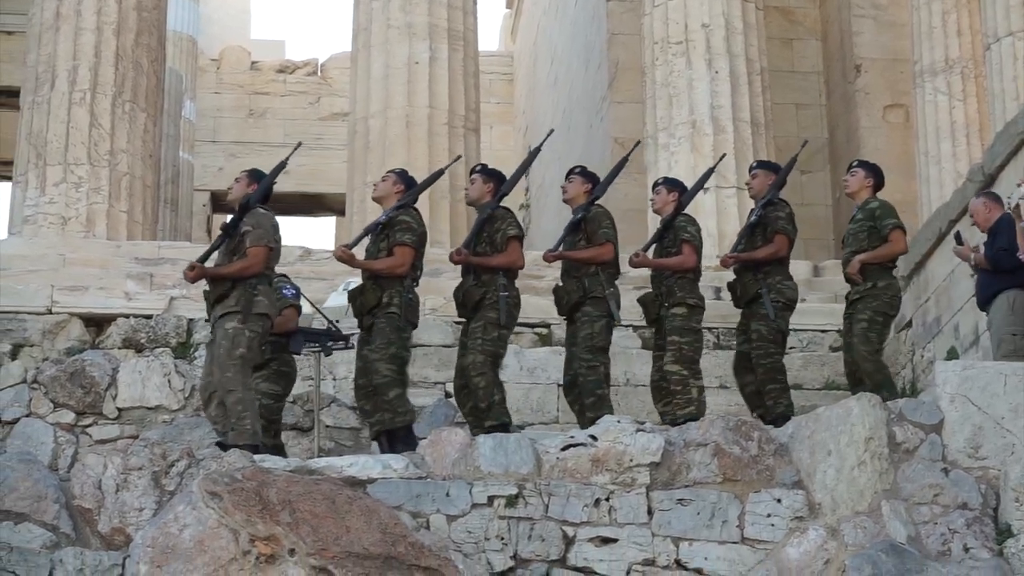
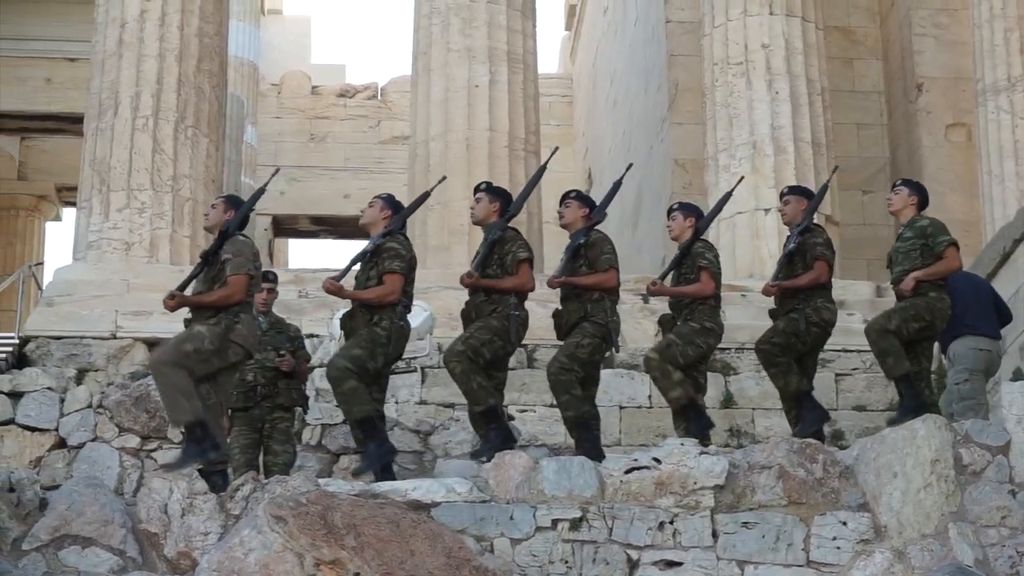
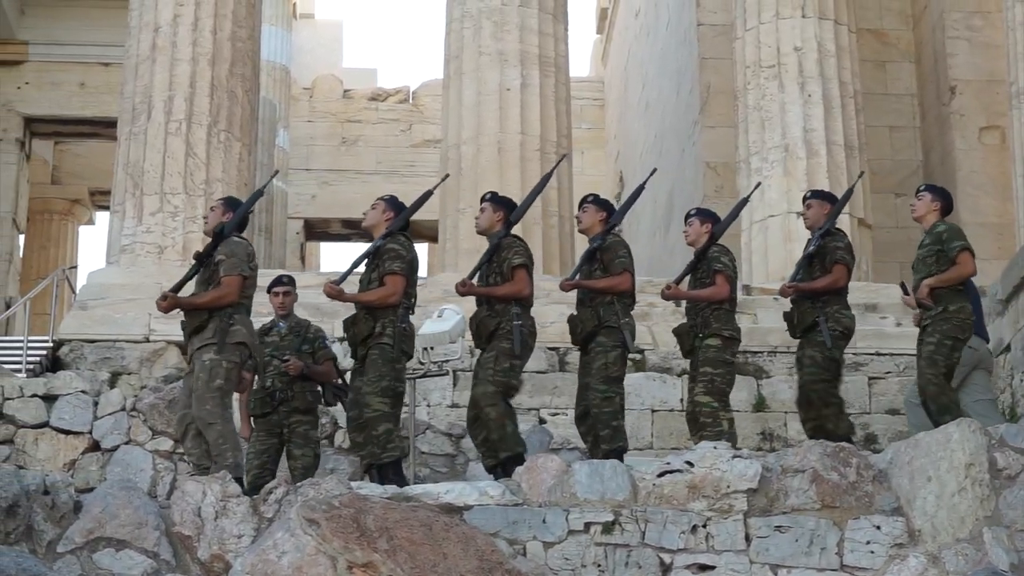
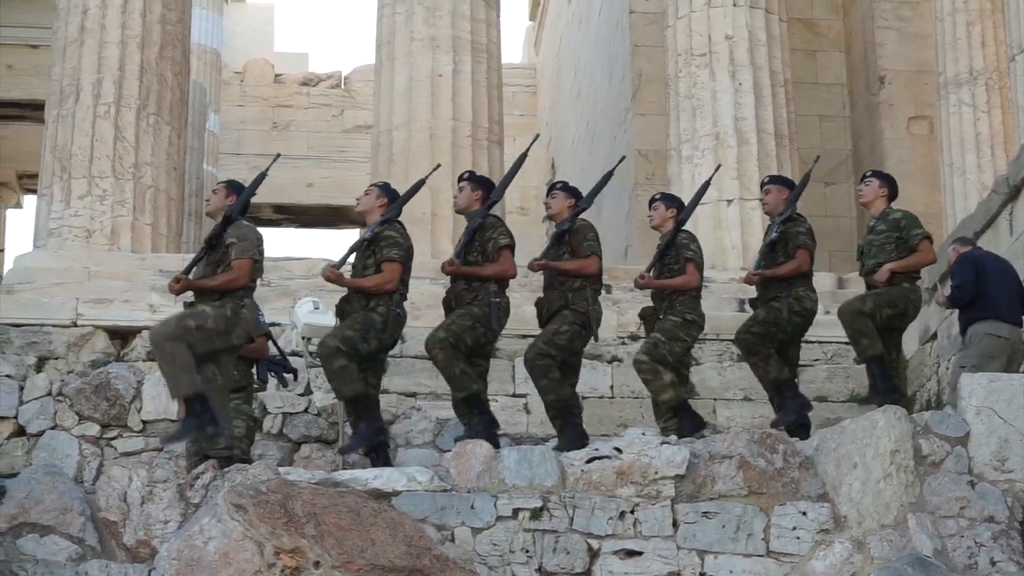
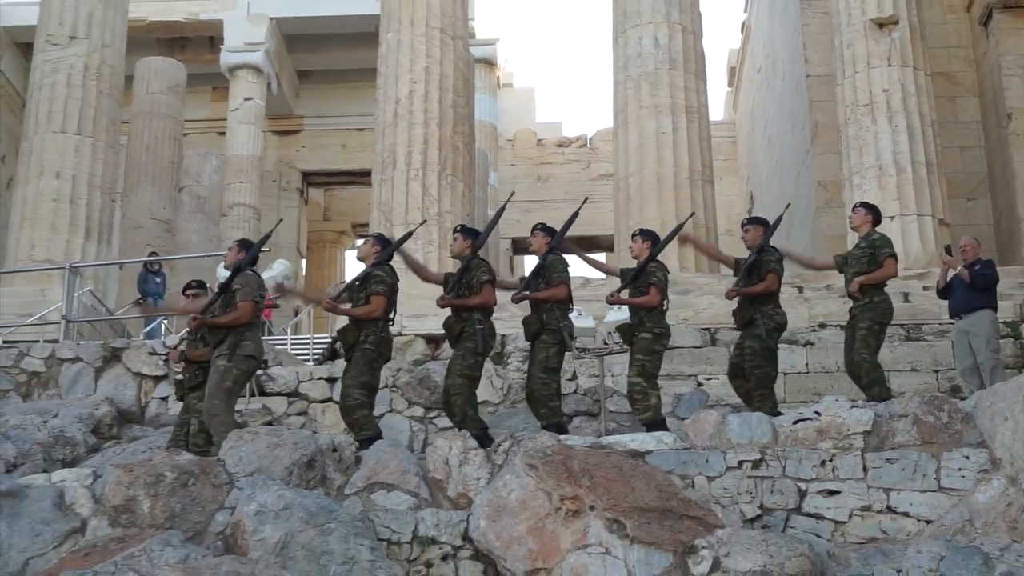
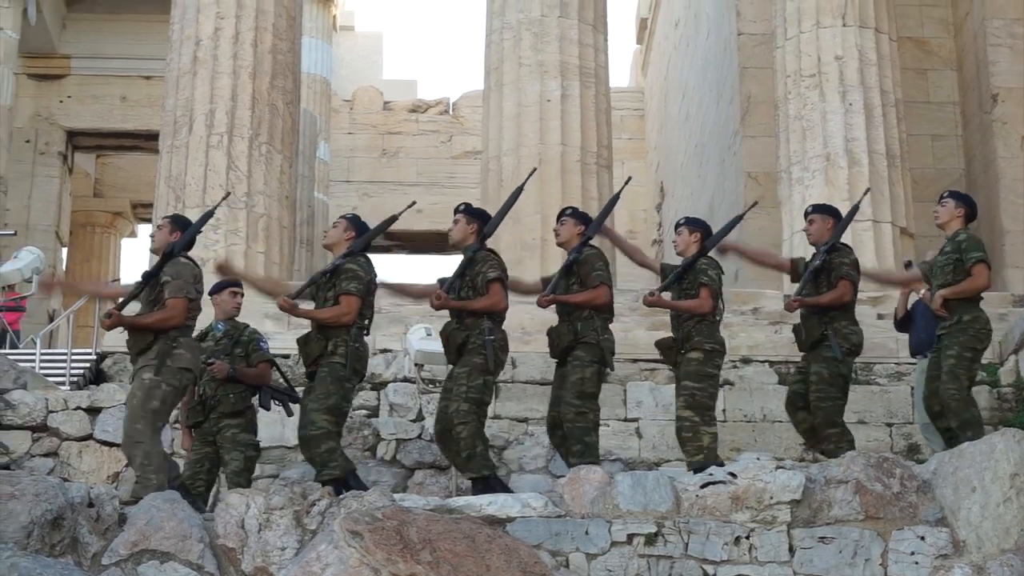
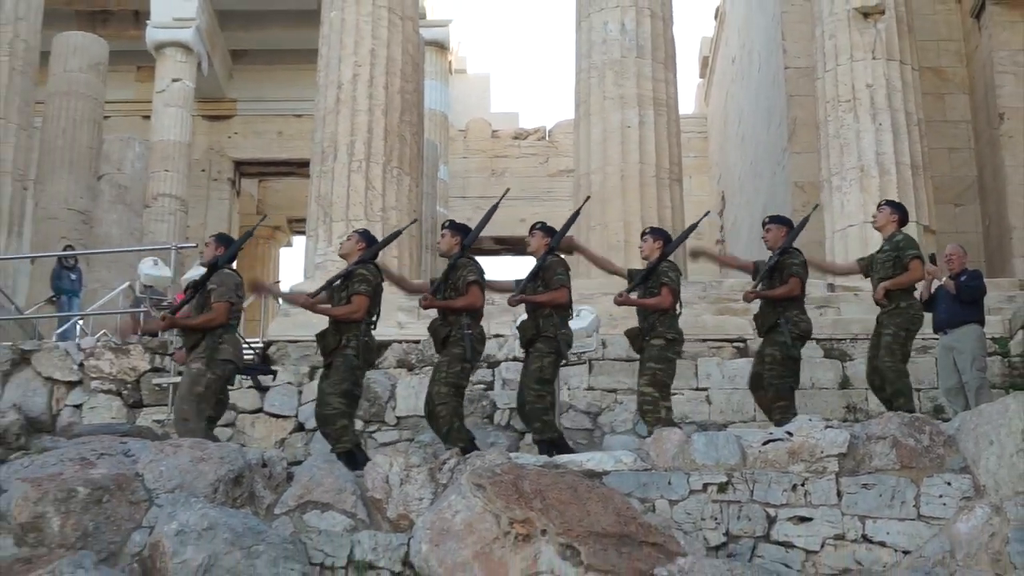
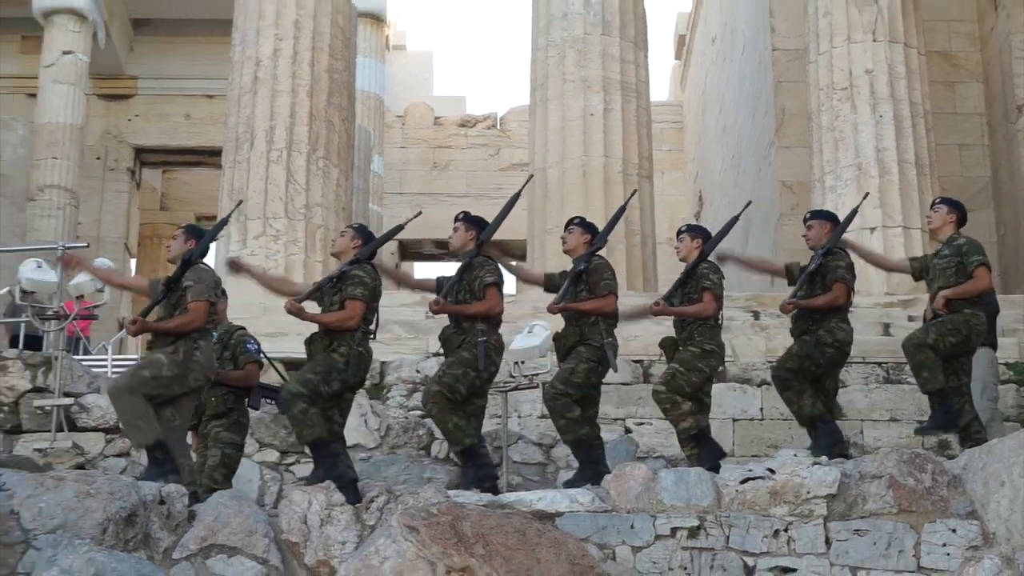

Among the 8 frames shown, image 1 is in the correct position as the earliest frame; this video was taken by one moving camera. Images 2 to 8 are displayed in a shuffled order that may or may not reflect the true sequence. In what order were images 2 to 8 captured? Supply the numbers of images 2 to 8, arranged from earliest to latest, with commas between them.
4, 2, 3, 6, 8, 7, 5
